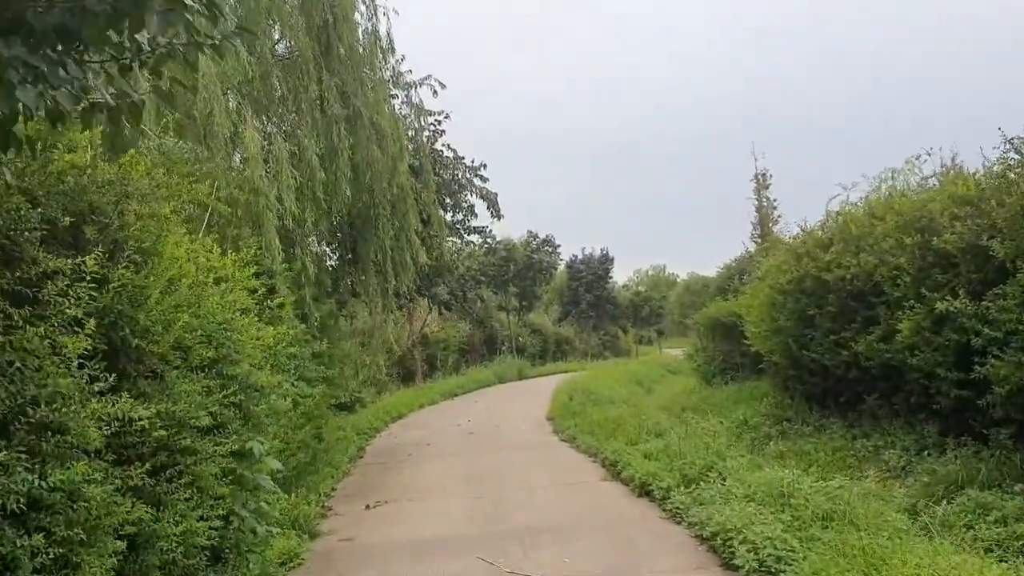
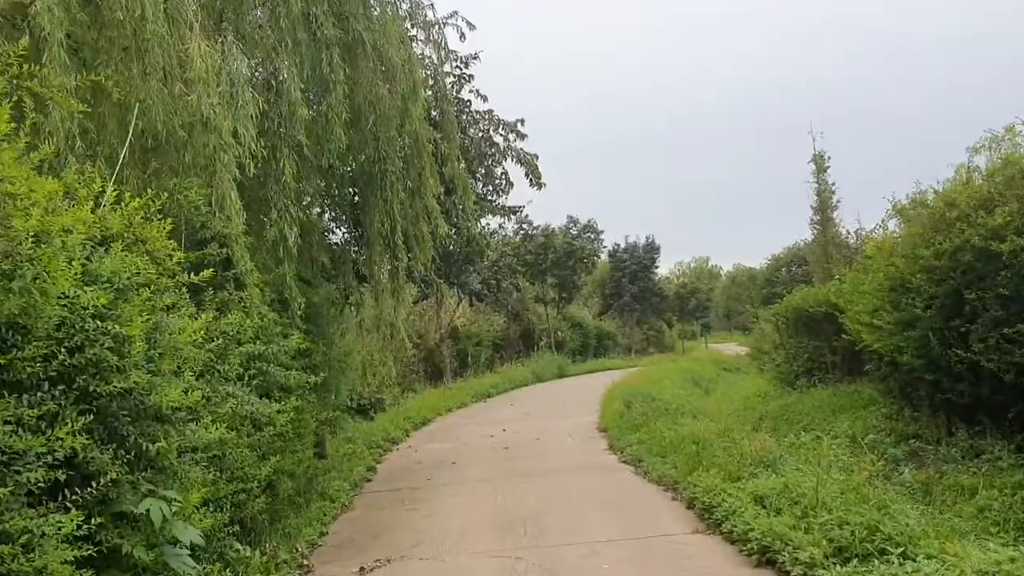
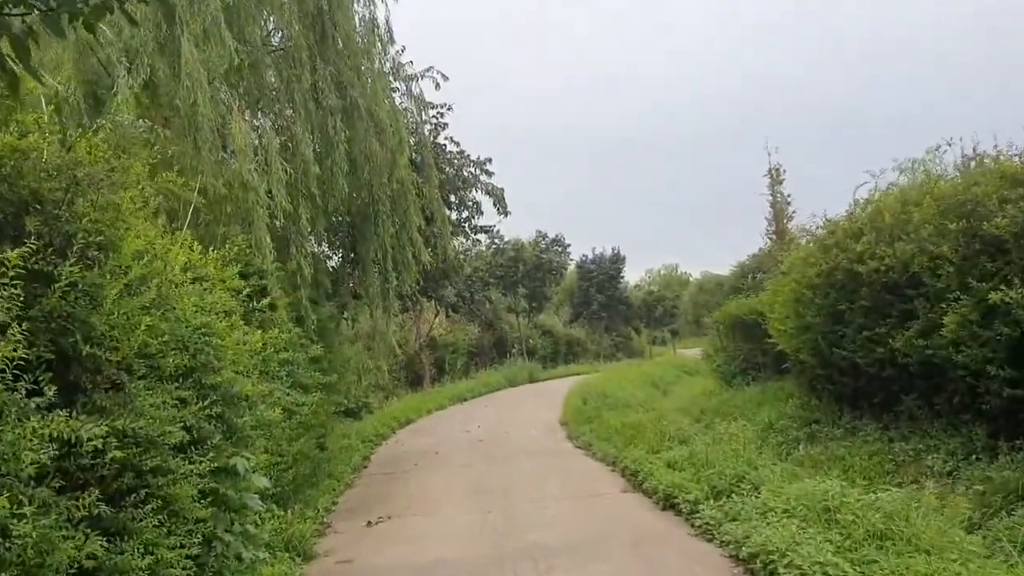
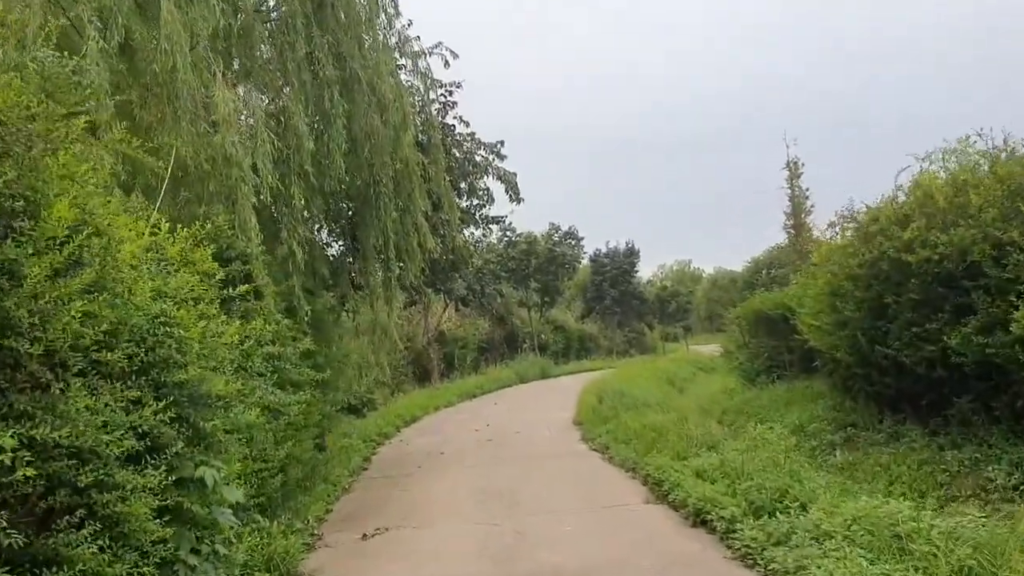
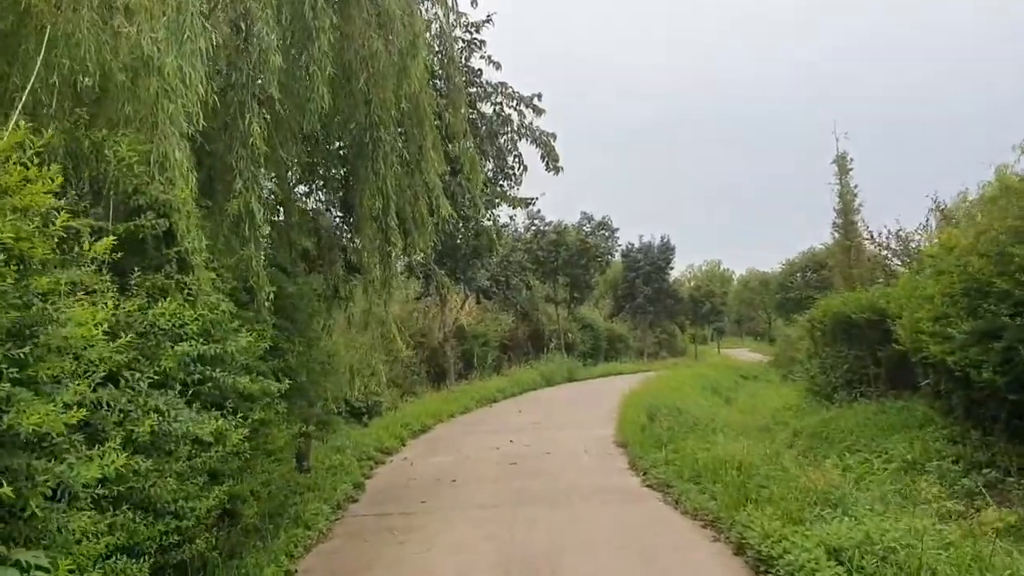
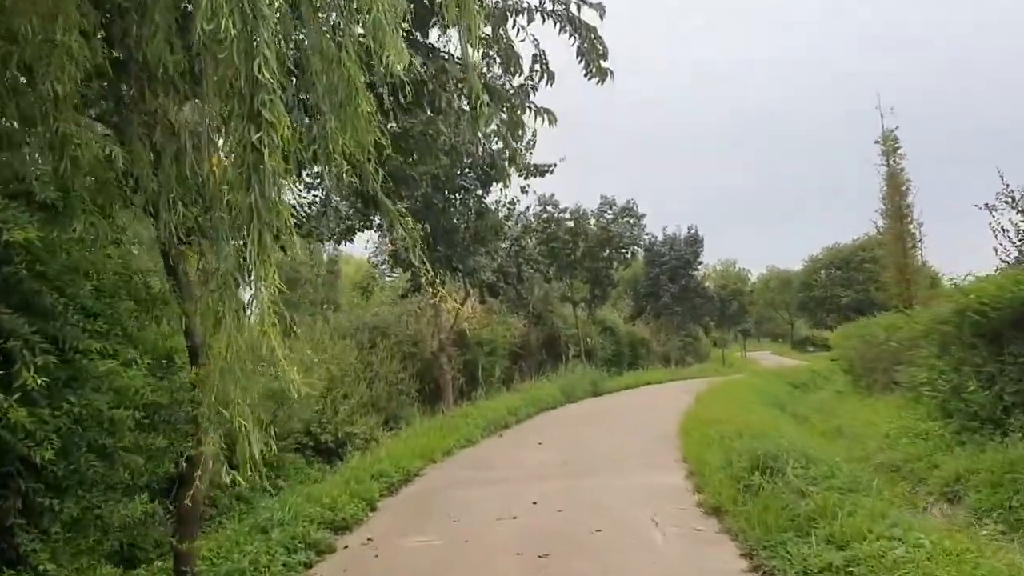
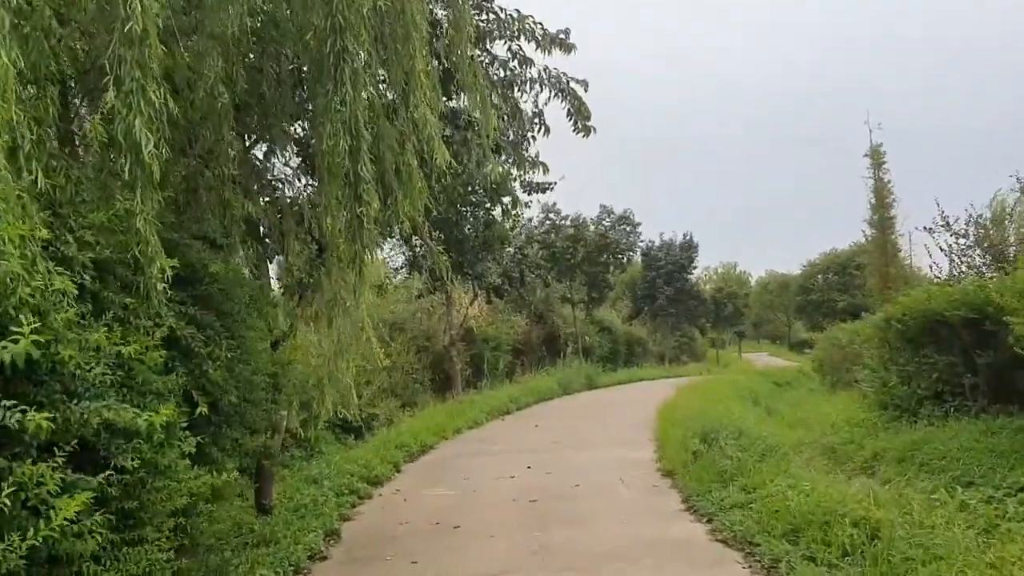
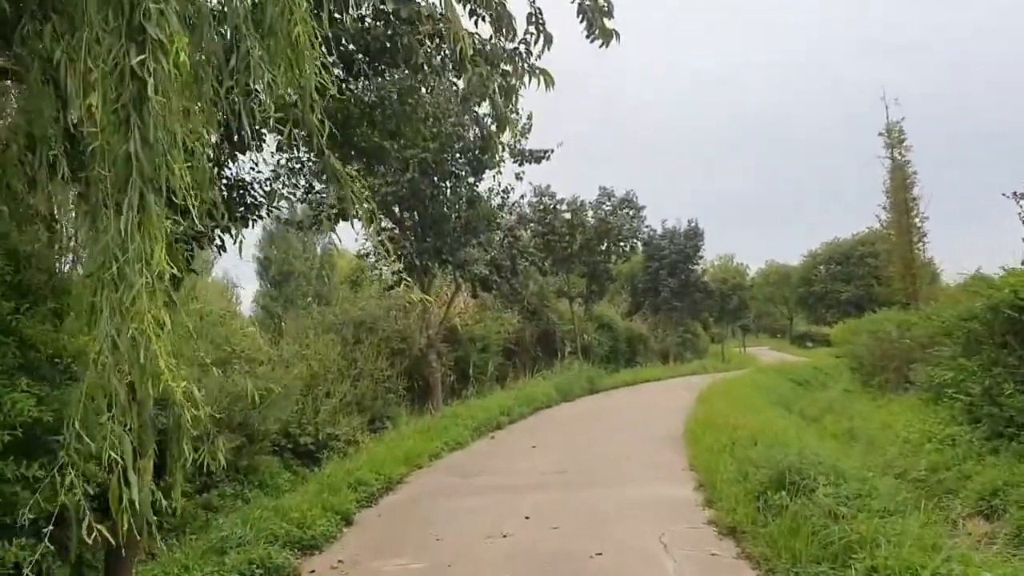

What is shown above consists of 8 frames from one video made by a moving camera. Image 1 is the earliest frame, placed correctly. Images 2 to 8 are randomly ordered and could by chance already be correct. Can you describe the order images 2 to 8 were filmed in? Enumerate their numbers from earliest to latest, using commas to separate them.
3, 4, 2, 5, 7, 6, 8
